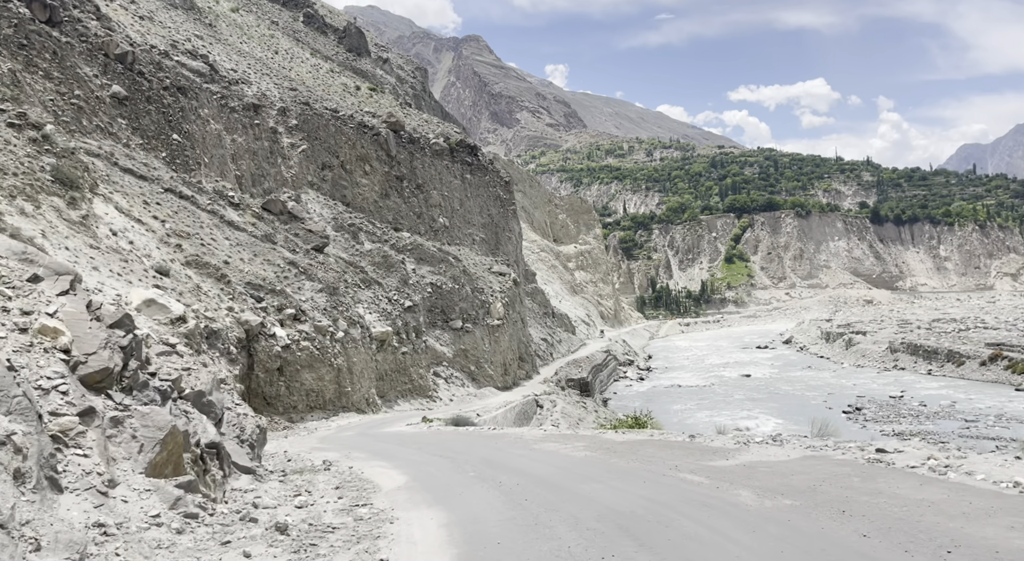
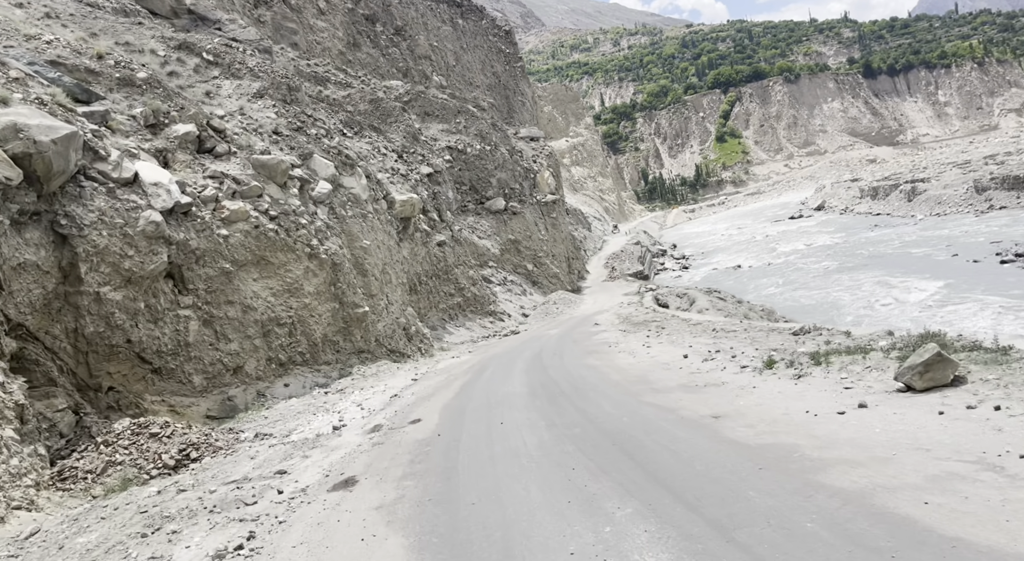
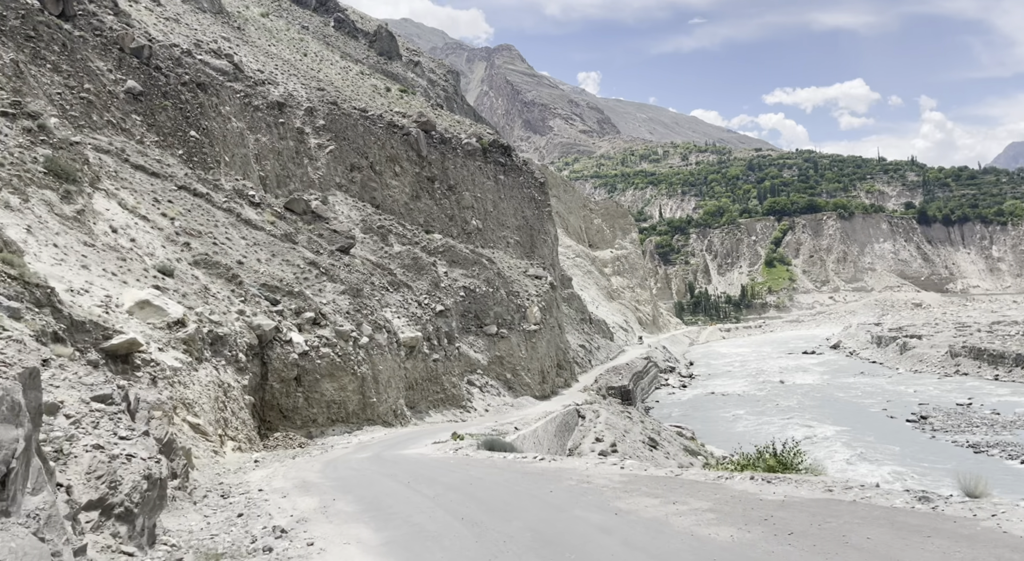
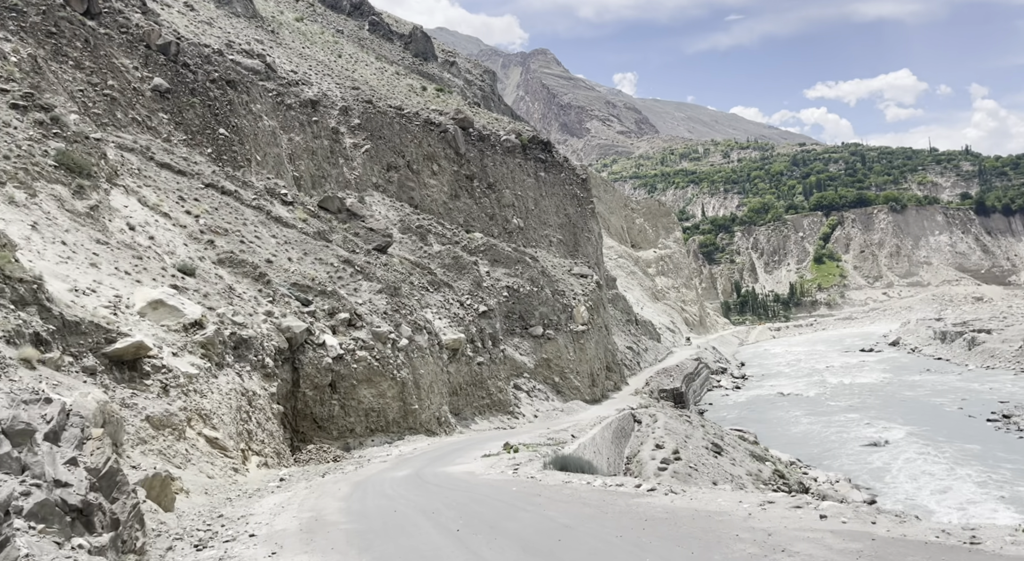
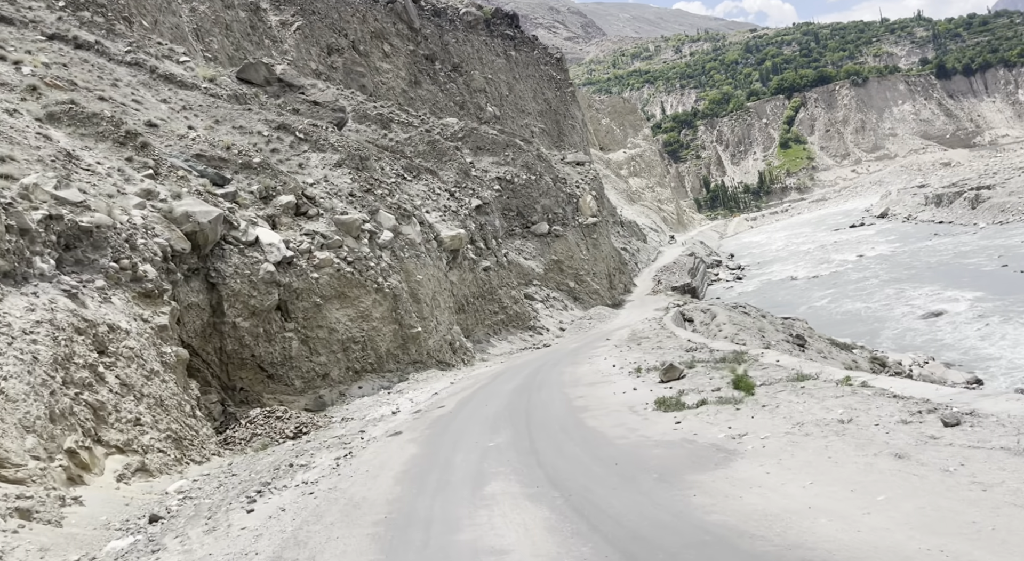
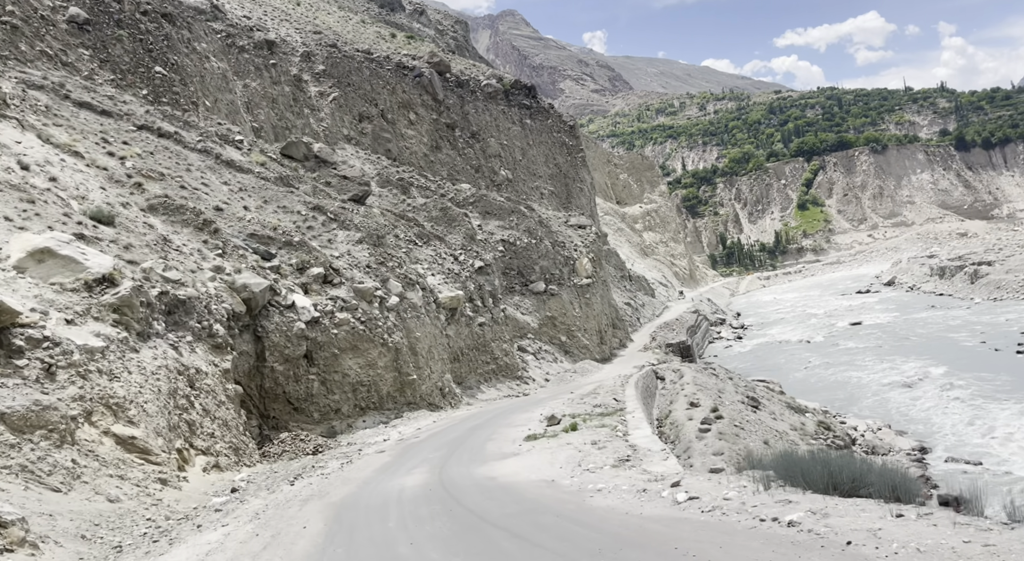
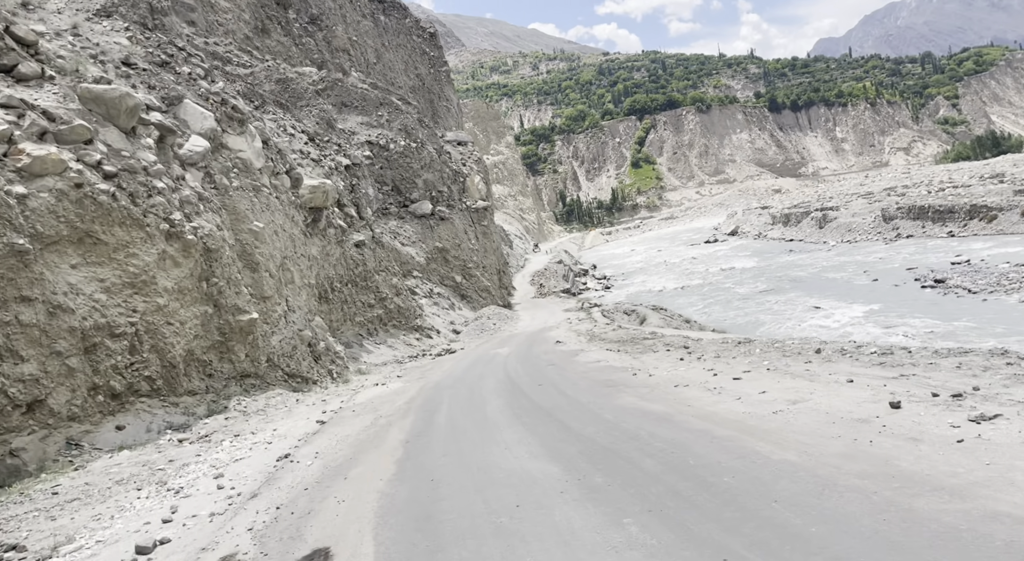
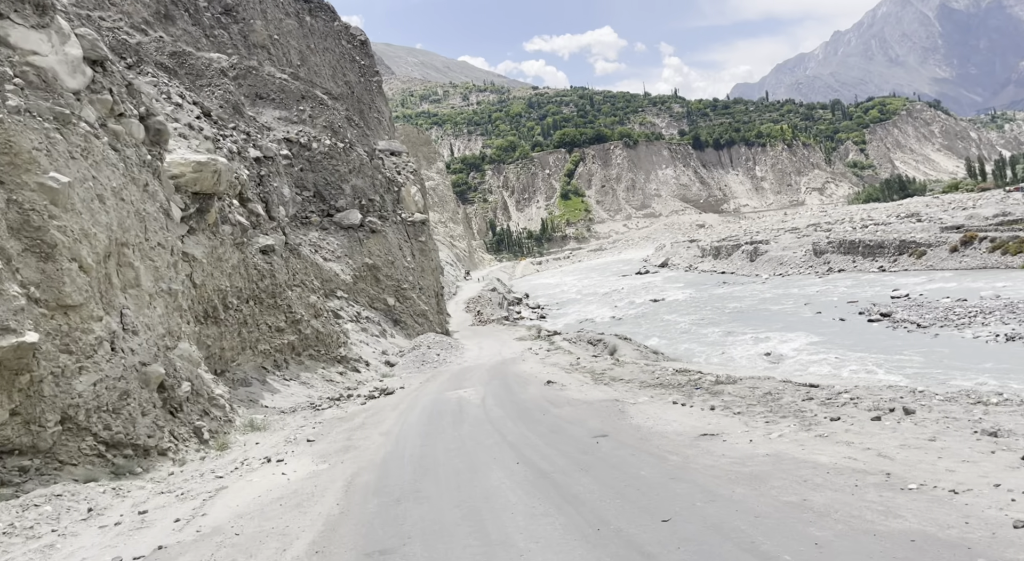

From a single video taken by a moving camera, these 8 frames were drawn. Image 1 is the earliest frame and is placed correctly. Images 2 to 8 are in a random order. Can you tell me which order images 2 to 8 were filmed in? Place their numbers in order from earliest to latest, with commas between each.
3, 4, 6, 5, 2, 7, 8
